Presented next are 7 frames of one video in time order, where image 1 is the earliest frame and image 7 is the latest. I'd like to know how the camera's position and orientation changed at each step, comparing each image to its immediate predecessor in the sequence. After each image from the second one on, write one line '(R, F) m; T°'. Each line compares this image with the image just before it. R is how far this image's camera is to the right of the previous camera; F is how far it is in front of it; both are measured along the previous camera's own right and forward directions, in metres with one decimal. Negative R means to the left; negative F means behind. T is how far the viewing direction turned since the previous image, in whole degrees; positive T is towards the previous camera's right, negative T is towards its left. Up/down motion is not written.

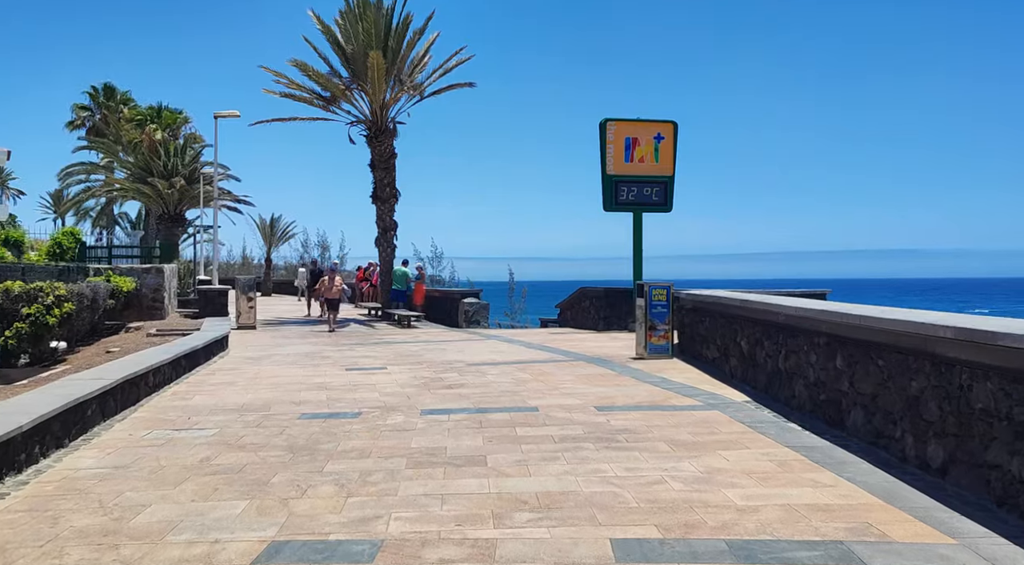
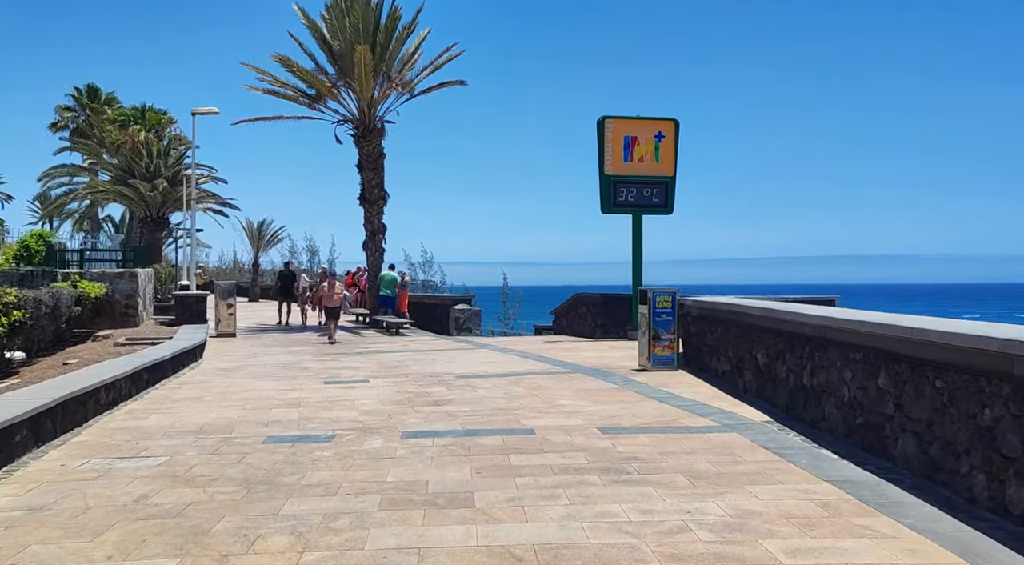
(0.0, +1.1) m; 0°
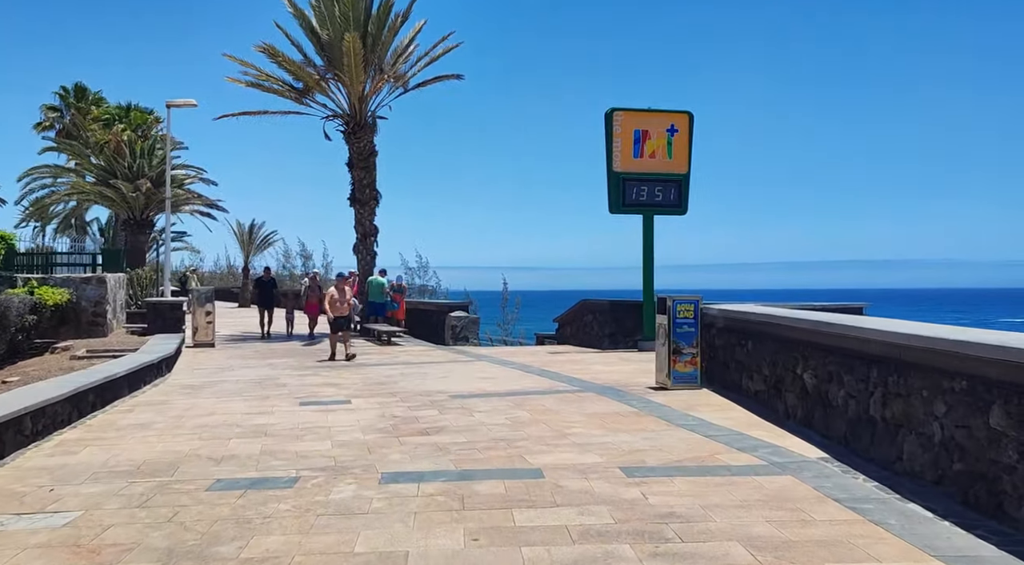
(0.0, +1.6) m; 0°
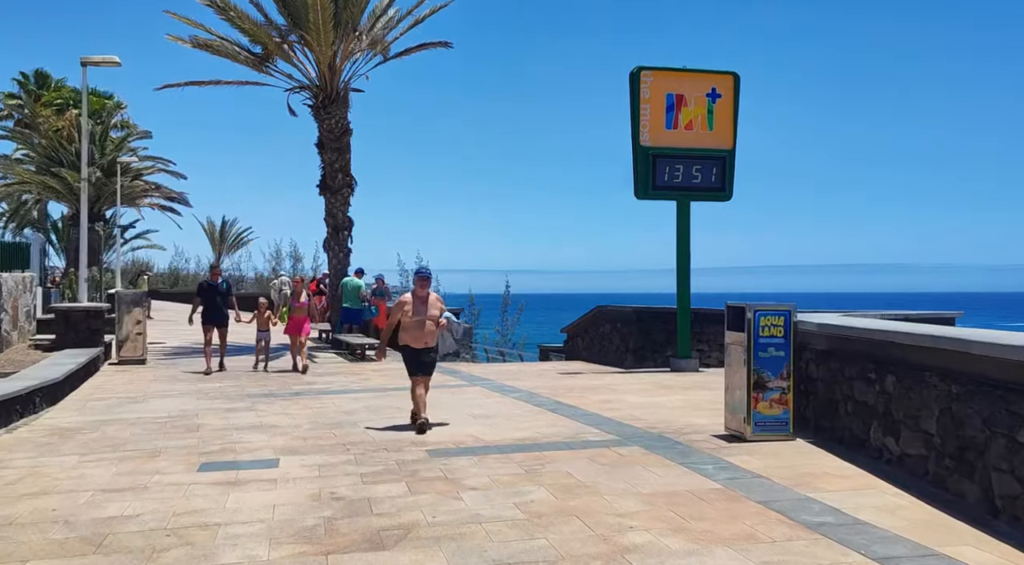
(-0.1, +4.0) m; 0°
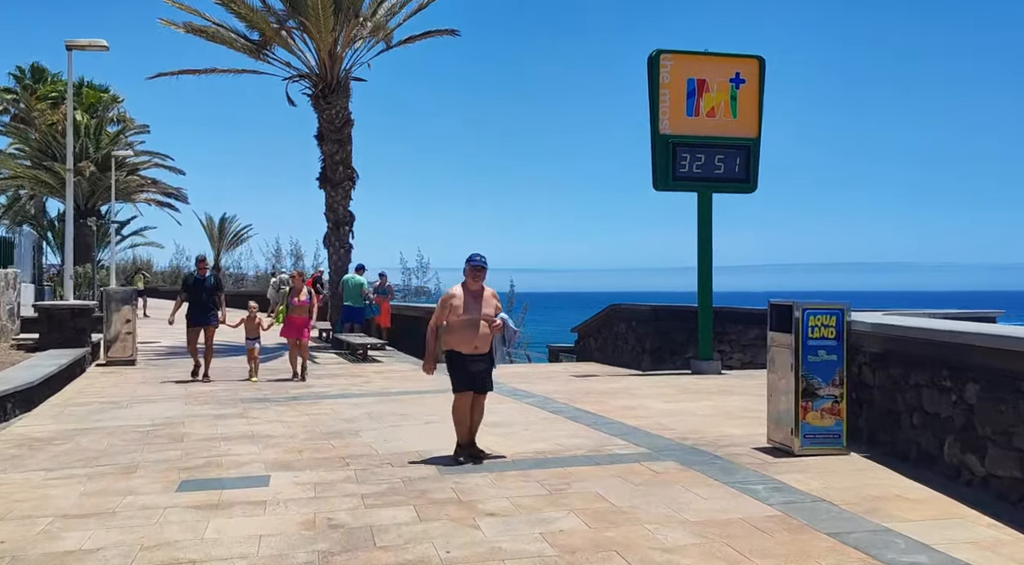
(-0.1, +0.9) m; 0°
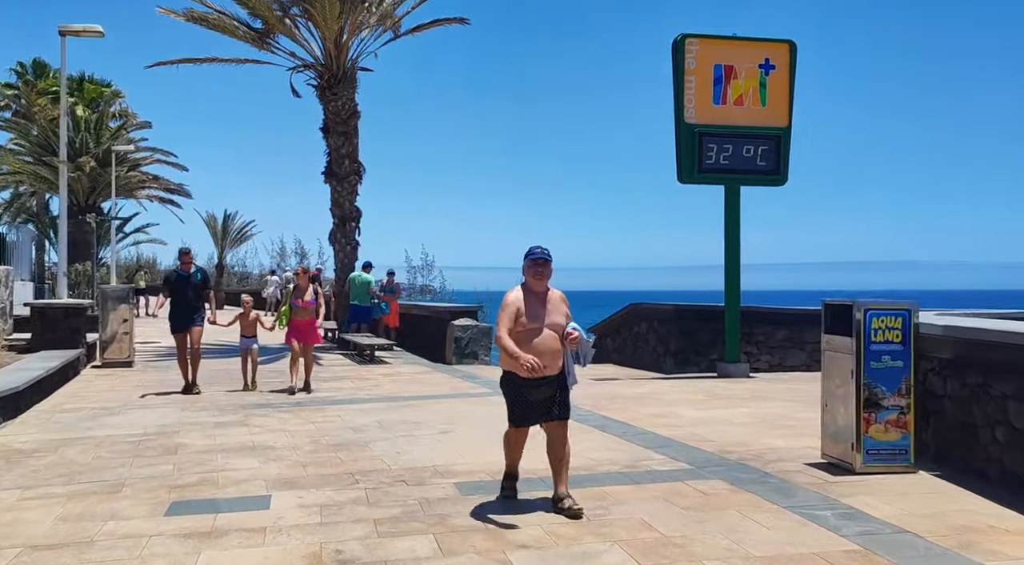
(-0.2, +0.8) m; 0°
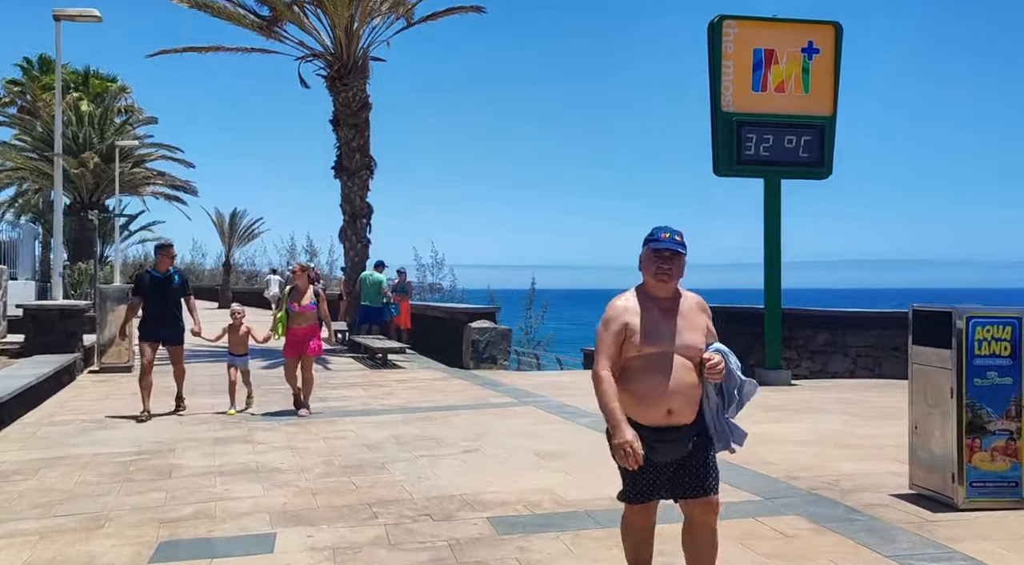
(-0.2, +1.0) m; 0°
